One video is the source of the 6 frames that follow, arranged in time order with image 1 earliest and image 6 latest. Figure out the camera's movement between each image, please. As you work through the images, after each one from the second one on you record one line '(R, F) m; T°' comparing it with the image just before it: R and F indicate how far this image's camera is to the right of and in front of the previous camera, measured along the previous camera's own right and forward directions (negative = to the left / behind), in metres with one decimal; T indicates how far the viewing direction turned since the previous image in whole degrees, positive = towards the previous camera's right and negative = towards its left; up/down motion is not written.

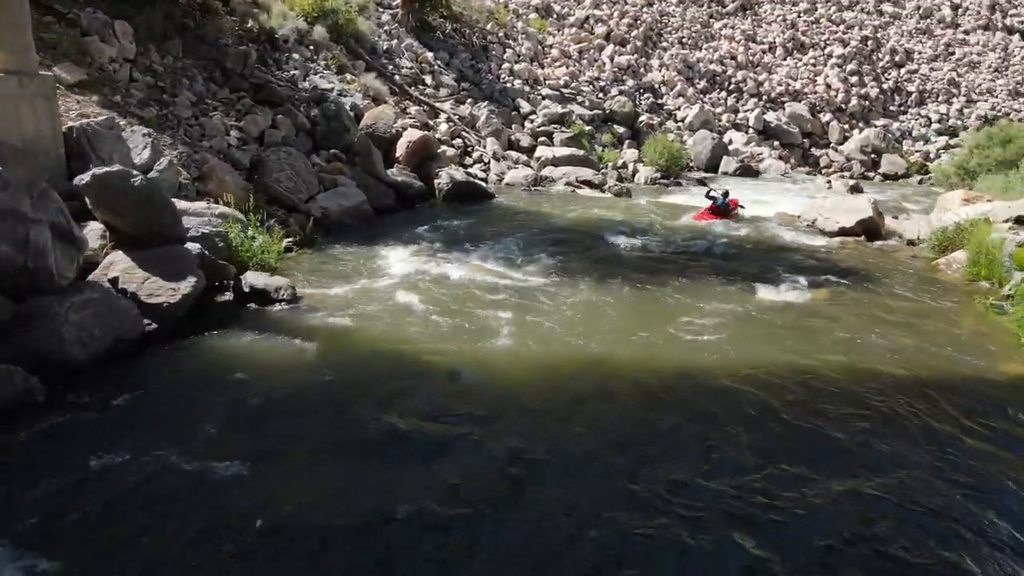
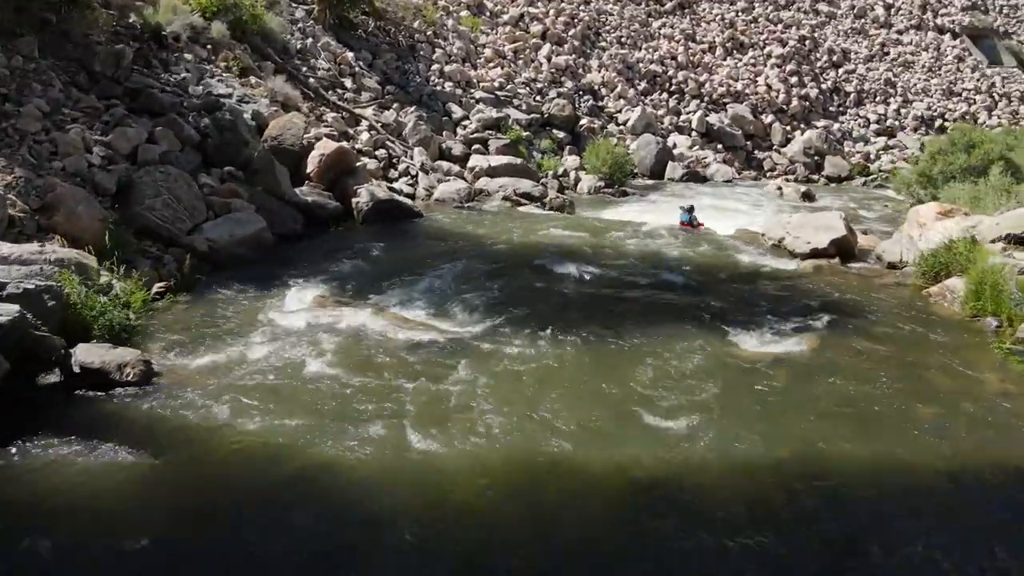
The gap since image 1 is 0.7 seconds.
(+0.2, +1.9) m; +5°
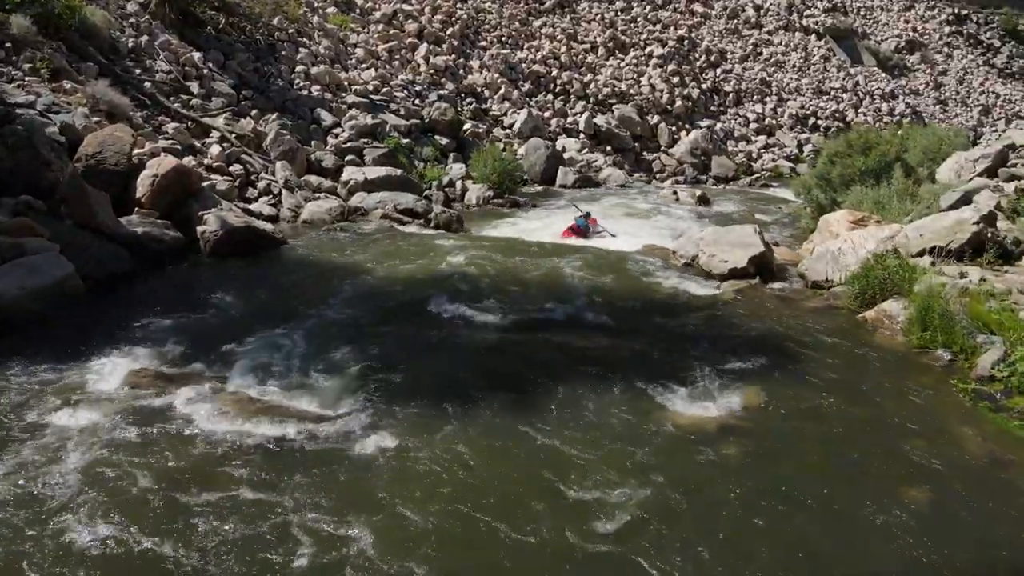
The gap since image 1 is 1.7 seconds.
(+0.1, +1.8) m; +9°
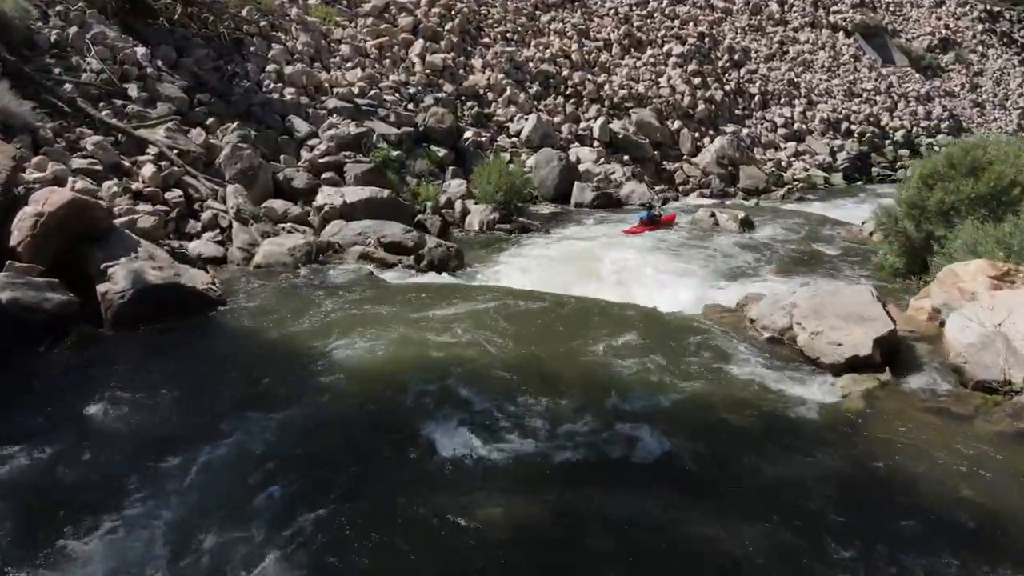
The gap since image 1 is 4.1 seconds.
(-0.2, +3.2) m; 0°
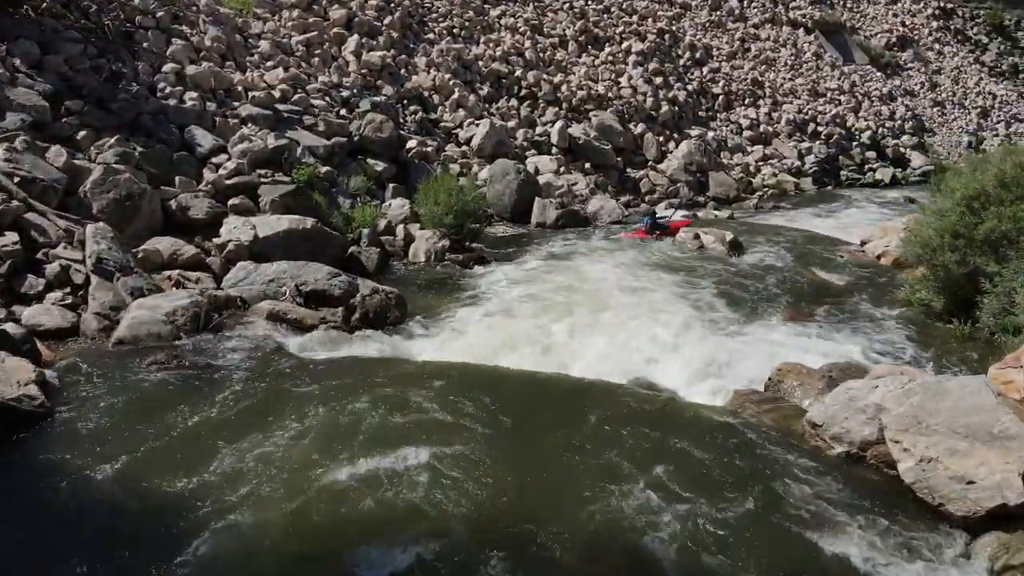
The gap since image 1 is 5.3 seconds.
(-0.1, +2.7) m; +4°
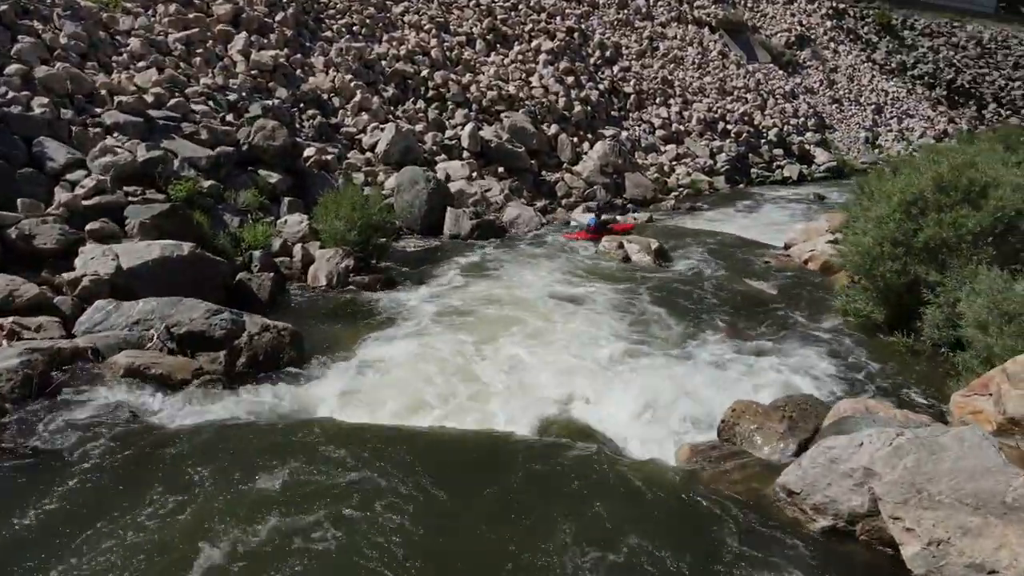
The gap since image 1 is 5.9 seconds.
(+0.1, +1.2) m; +7°
